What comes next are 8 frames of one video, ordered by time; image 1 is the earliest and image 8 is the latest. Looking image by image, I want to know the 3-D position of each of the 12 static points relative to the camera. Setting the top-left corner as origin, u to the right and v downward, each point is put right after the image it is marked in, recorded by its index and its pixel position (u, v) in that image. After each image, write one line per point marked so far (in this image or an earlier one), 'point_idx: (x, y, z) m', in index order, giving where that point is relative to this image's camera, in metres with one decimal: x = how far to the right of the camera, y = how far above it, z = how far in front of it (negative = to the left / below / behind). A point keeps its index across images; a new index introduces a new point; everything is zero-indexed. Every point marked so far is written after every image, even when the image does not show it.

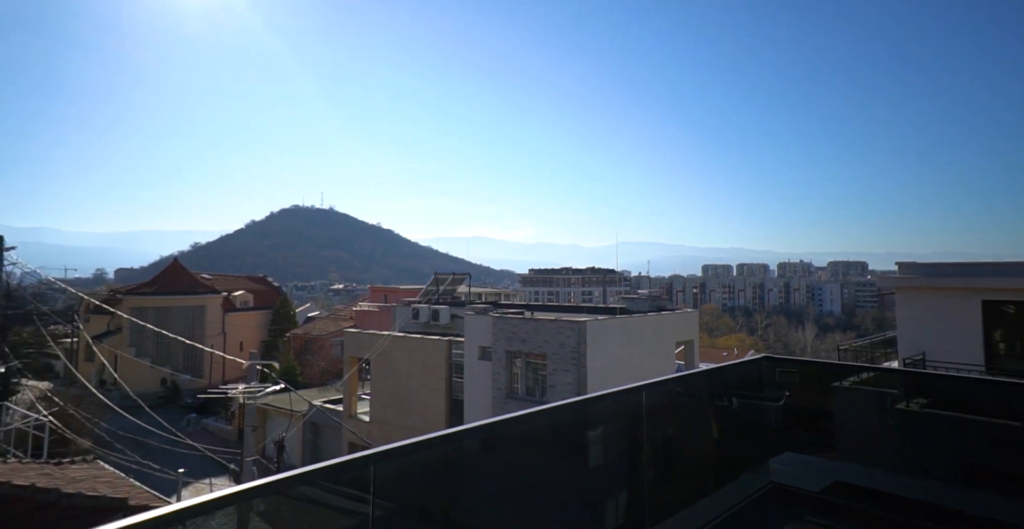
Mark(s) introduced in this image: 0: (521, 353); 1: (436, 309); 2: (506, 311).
0: (+0.2, -2.0, +13.6) m
1: (-2.2, -1.3, +17.4) m
2: (-0.2, -1.2, +15.5) m
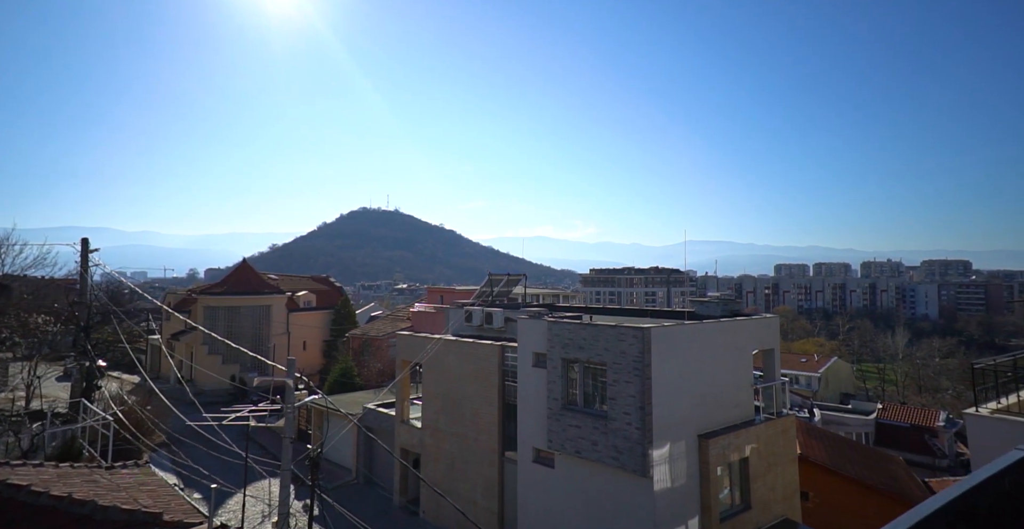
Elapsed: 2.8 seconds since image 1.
0: (+1.4, -2.0, +12.6) m
1: (-0.7, -1.3, +16.6) m
2: (+1.2, -1.2, +14.5) m
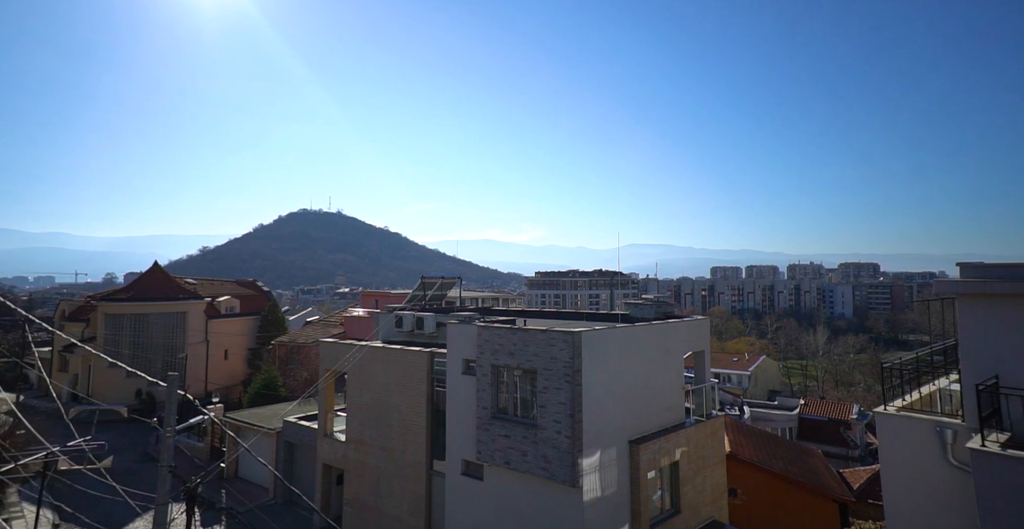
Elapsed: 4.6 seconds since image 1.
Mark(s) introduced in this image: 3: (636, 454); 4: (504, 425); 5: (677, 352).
0: (-0.1, -2.0, +12.2) m
1: (-2.4, -1.4, +15.9) m
2: (-0.4, -1.3, +14.1) m
3: (+2.5, -3.8, +12.4) m
4: (-0.2, -3.2, +12.0) m
5: (+3.9, -2.0, +14.4) m
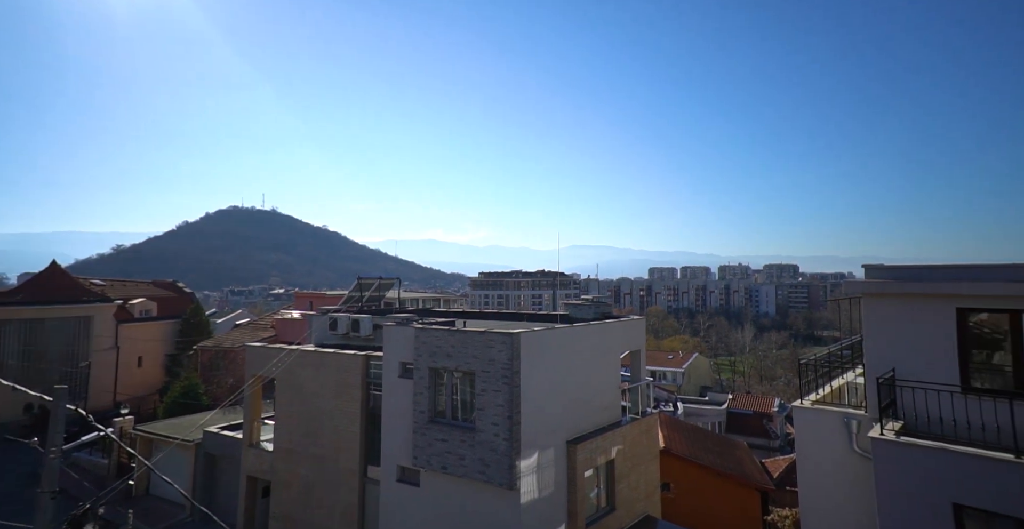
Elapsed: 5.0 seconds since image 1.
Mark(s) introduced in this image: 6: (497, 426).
0: (-1.3, -2.1, +12.0) m
1: (-4.0, -1.4, +15.6) m
2: (-1.8, -1.3, +13.9) m
3: (+1.3, -3.9, +12.5) m
4: (-1.4, -3.2, +11.8) m
5: (+2.4, -2.1, +14.6) m
6: (-0.3, -3.0, +11.2) m
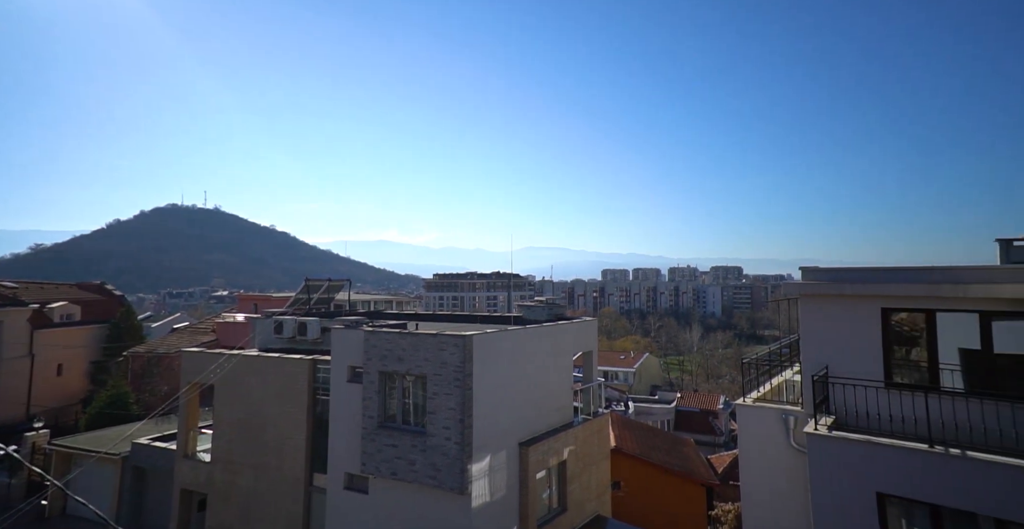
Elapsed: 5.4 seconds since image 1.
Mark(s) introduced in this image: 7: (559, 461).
0: (-2.2, -2.1, +11.8) m
1: (-5.2, -1.4, +15.1) m
2: (-2.9, -1.3, +13.6) m
3: (+0.3, -3.9, +12.5) m
4: (-2.3, -3.2, +11.6) m
5: (+1.3, -2.1, +14.7) m
6: (-1.1, -3.0, +11.1) m
7: (+1.0, -4.4, +13.7) m
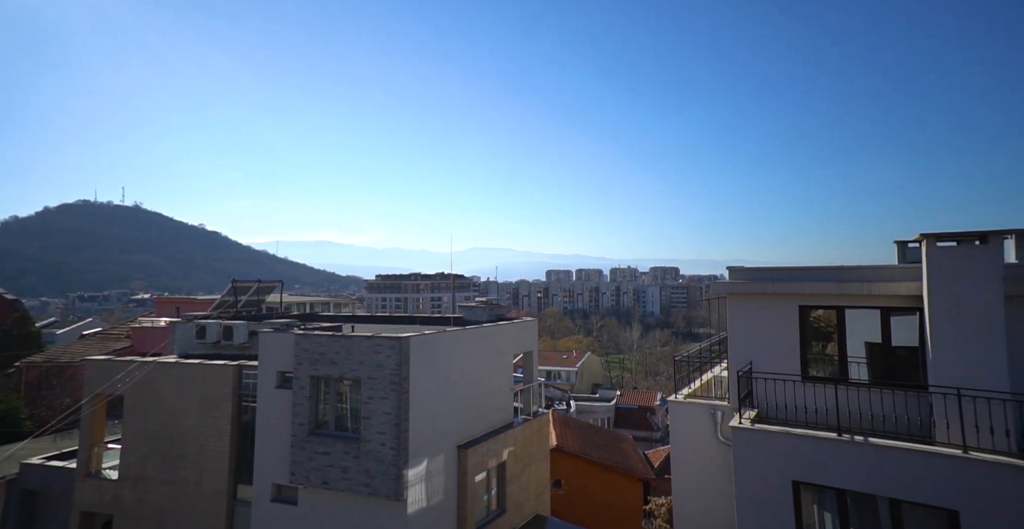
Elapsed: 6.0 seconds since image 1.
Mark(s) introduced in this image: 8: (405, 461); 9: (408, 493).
0: (-3.4, -2.1, +11.4) m
1: (-6.6, -1.4, +14.5) m
2: (-4.2, -1.3, +13.2) m
3: (-1.0, -3.9, +12.3) m
4: (-3.4, -3.2, +11.2) m
5: (-0.1, -2.1, +14.6) m
6: (-2.2, -3.0, +10.8) m
7: (-0.3, -4.4, +13.6) m
8: (-1.9, -3.4, +10.7) m
9: (-1.8, -4.0, +10.8) m
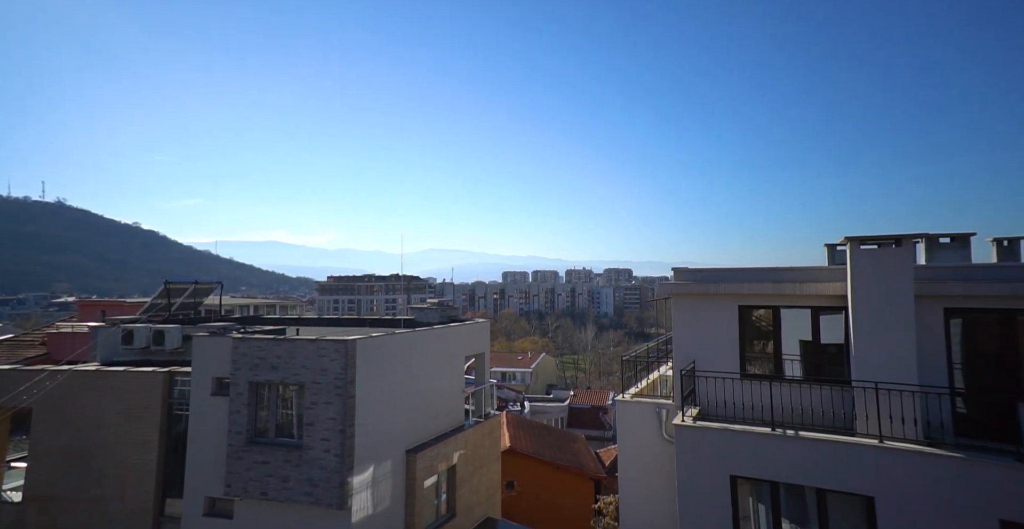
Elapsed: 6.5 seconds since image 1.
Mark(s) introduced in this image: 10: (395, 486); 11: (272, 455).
0: (-4.3, -2.1, +11.0) m
1: (-7.8, -1.5, +13.8) m
2: (-5.2, -1.3, +12.7) m
3: (-1.9, -3.9, +12.1) m
4: (-4.3, -3.2, +10.8) m
5: (-1.3, -2.1, +14.5) m
6: (-3.1, -3.0, +10.5) m
7: (-1.4, -4.4, +13.4) m
8: (-2.7, -3.4, +10.4) m
9: (-2.7, -4.0, +10.5) m
10: (-2.2, -4.2, +11.8) m
11: (-4.1, -3.3, +10.7) m
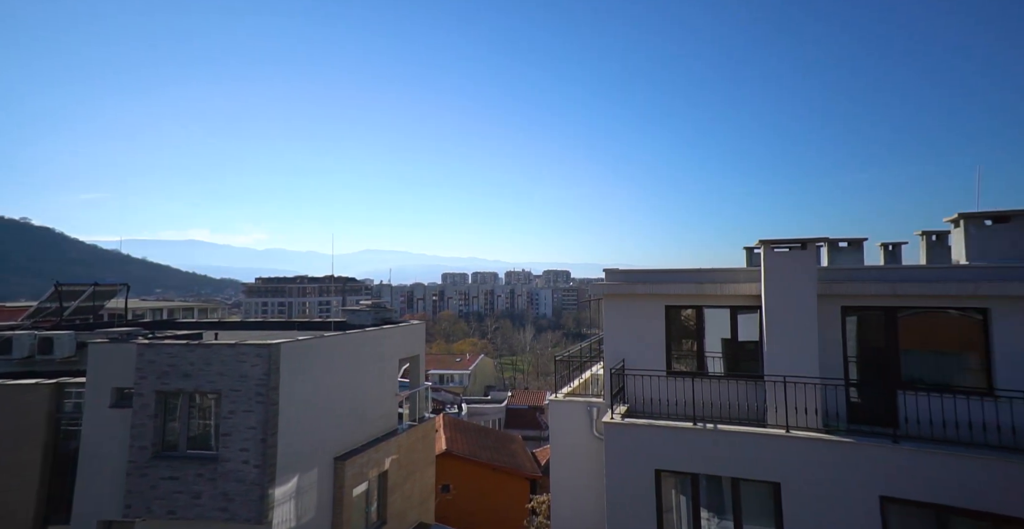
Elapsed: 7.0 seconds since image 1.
0: (-5.4, -2.1, +10.4) m
1: (-9.2, -1.5, +12.8) m
2: (-6.6, -1.4, +12.0) m
3: (-3.2, -3.9, +11.7) m
4: (-5.5, -3.2, +10.1) m
5: (-2.8, -2.2, +14.1) m
6: (-4.2, -3.0, +9.9) m
7: (-2.8, -4.4, +13.0) m
8: (-3.8, -3.5, +10.0) m
9: (-3.8, -4.0, +10.0) m
10: (-3.5, -4.2, +11.3) m
11: (-5.3, -3.3, +10.1) m
